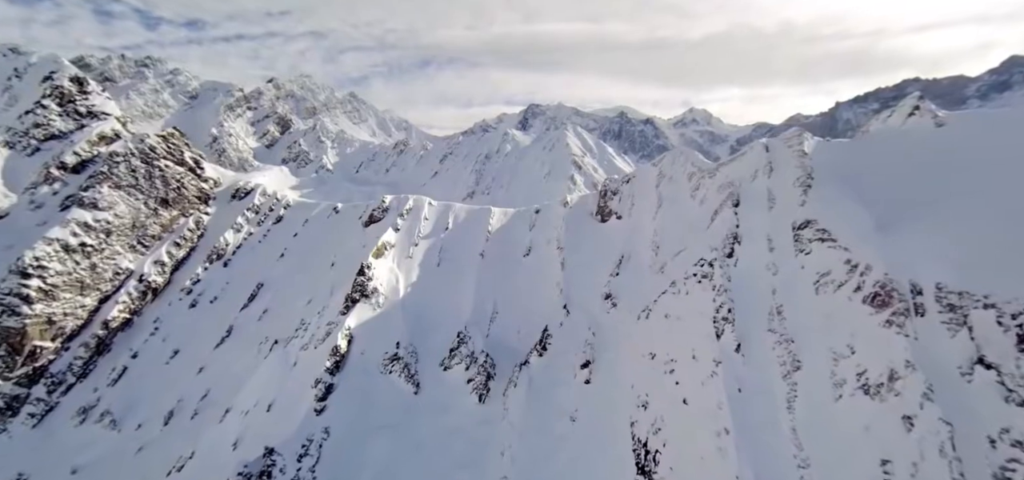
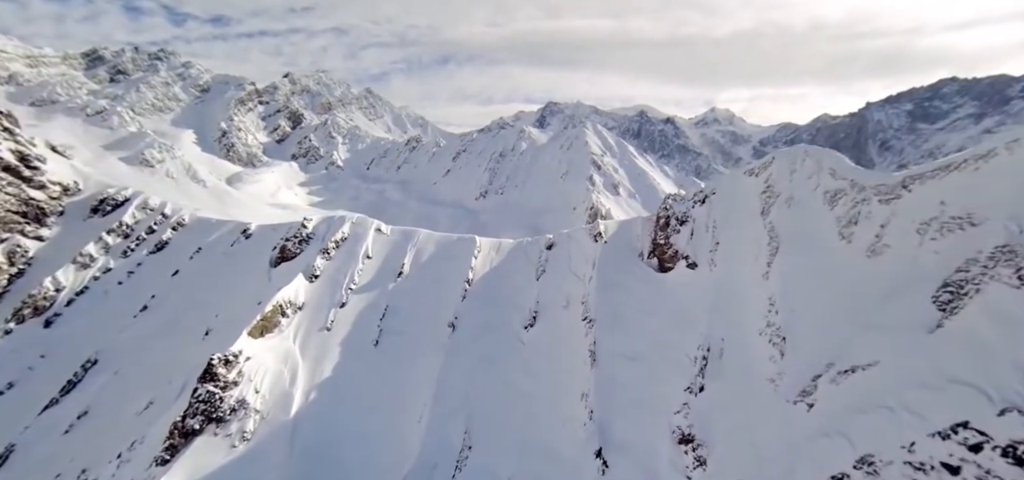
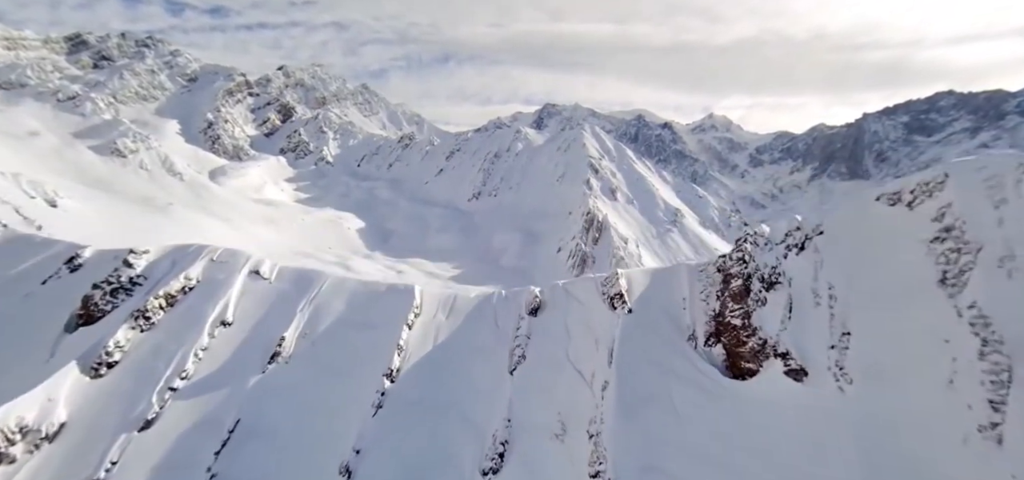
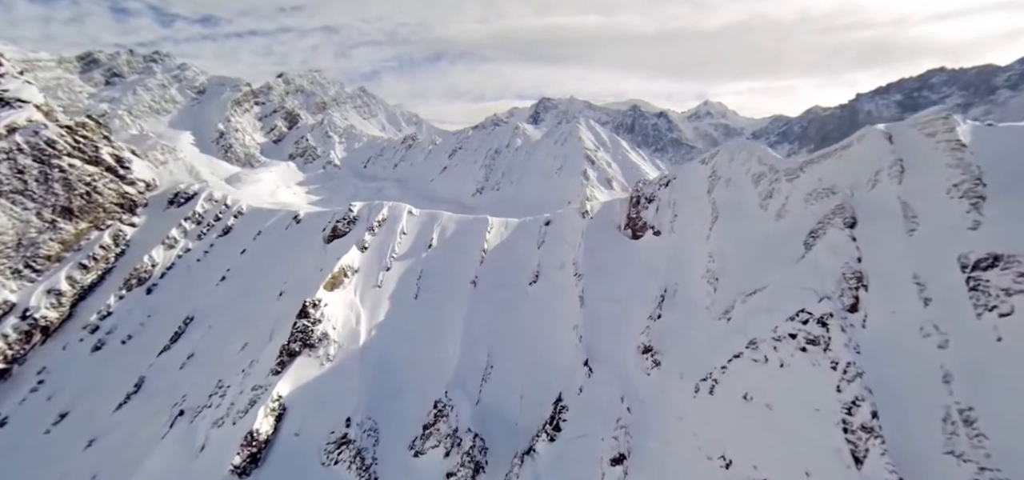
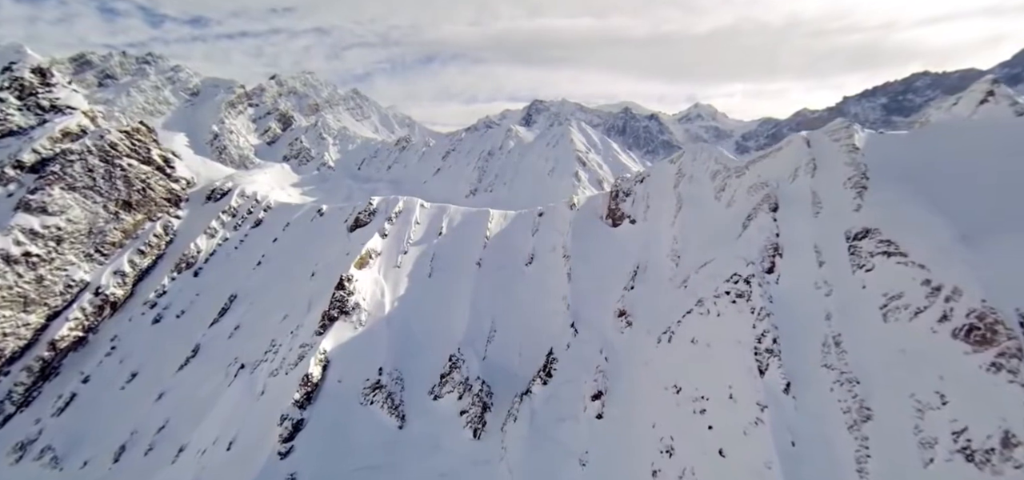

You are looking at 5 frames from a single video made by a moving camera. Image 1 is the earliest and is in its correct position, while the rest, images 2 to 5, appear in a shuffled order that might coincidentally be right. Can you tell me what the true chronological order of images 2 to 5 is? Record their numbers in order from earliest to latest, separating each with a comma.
5, 4, 2, 3
